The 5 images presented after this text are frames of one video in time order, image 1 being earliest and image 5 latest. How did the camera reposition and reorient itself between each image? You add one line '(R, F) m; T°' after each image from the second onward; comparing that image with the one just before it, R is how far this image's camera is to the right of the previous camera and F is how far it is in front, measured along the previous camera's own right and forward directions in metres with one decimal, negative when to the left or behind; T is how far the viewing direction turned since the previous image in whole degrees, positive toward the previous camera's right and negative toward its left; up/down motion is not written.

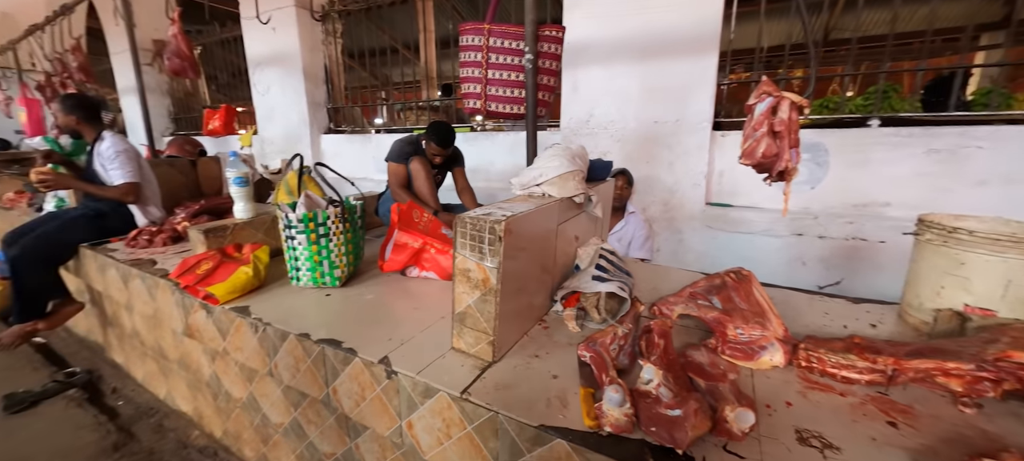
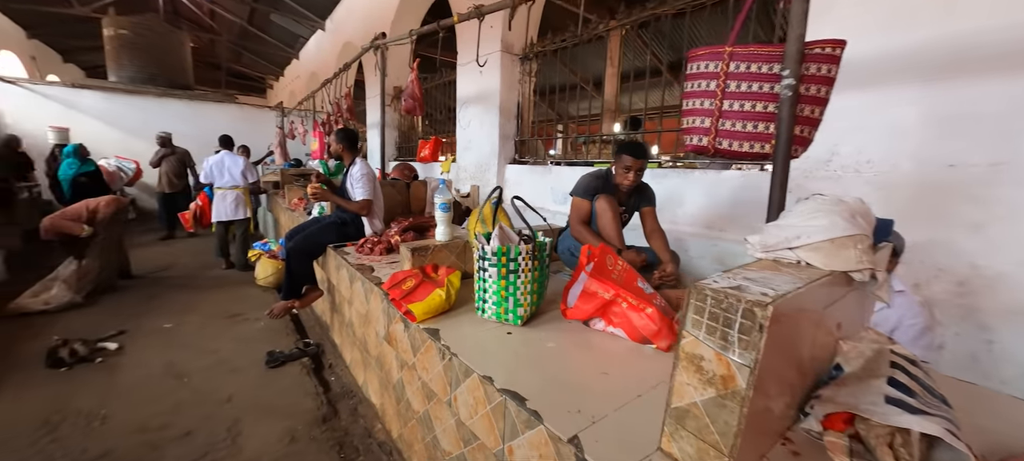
(-0.2, +0.1) m; -23°
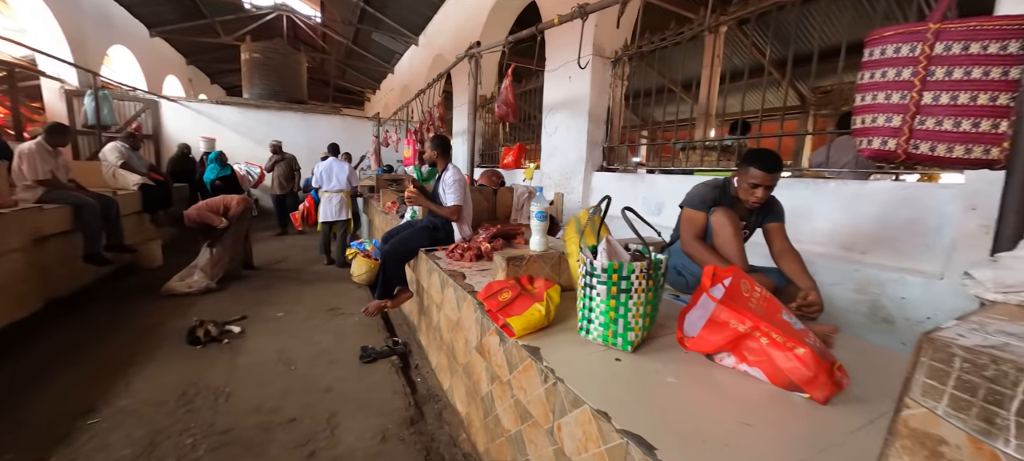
(-0.1, +0.1) m; -11°
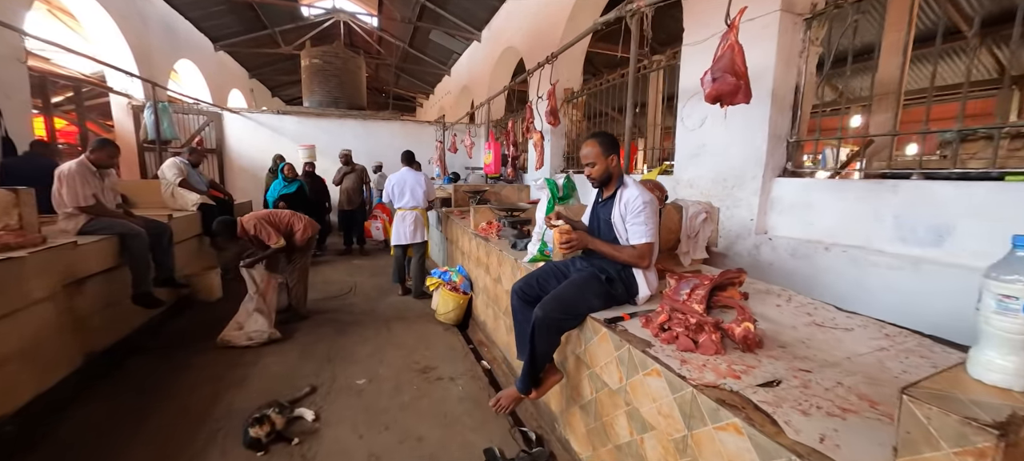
(-0.7, +0.9) m; -6°
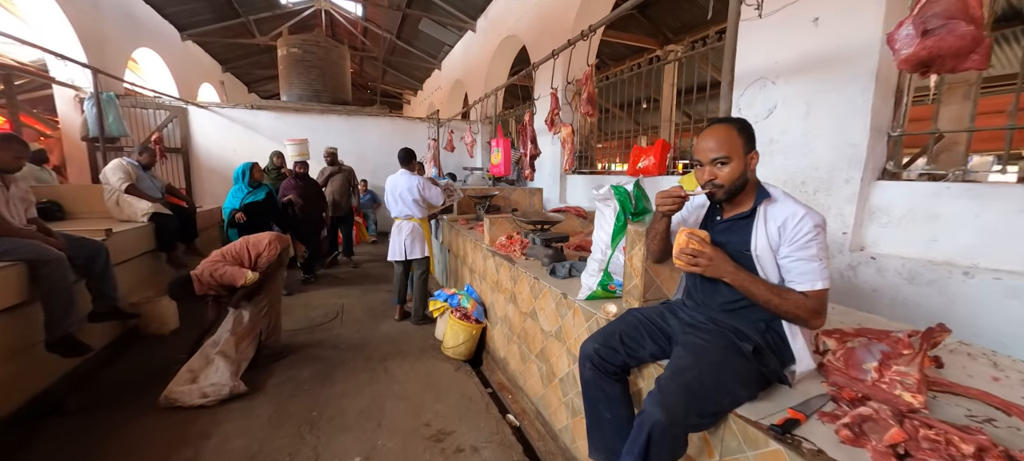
(-0.3, +0.6) m; +2°
